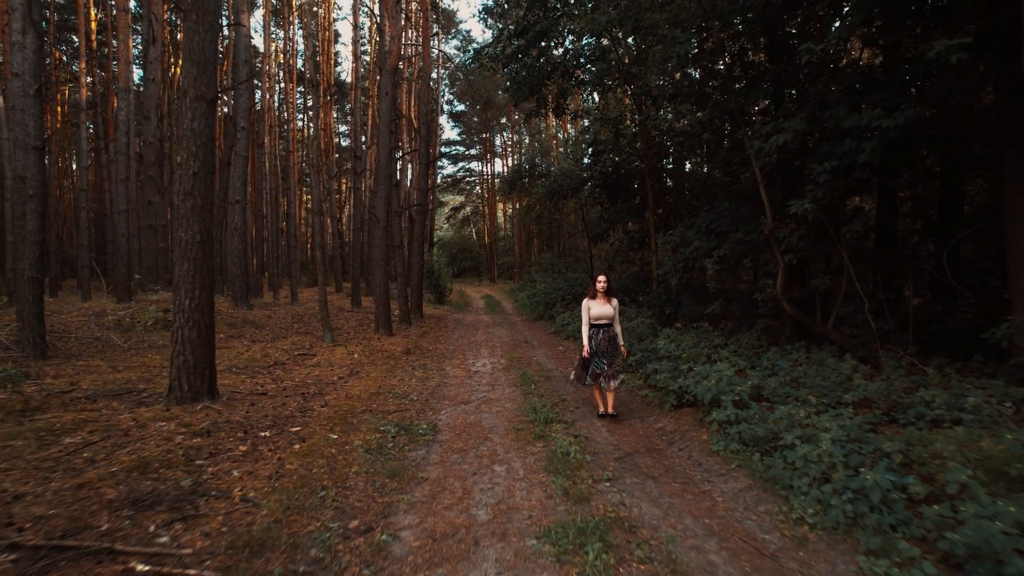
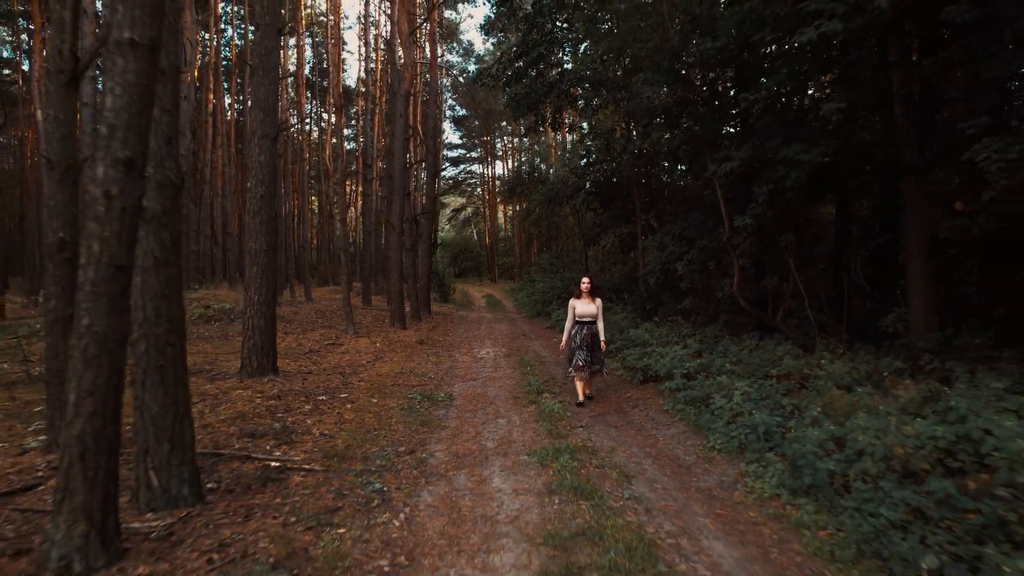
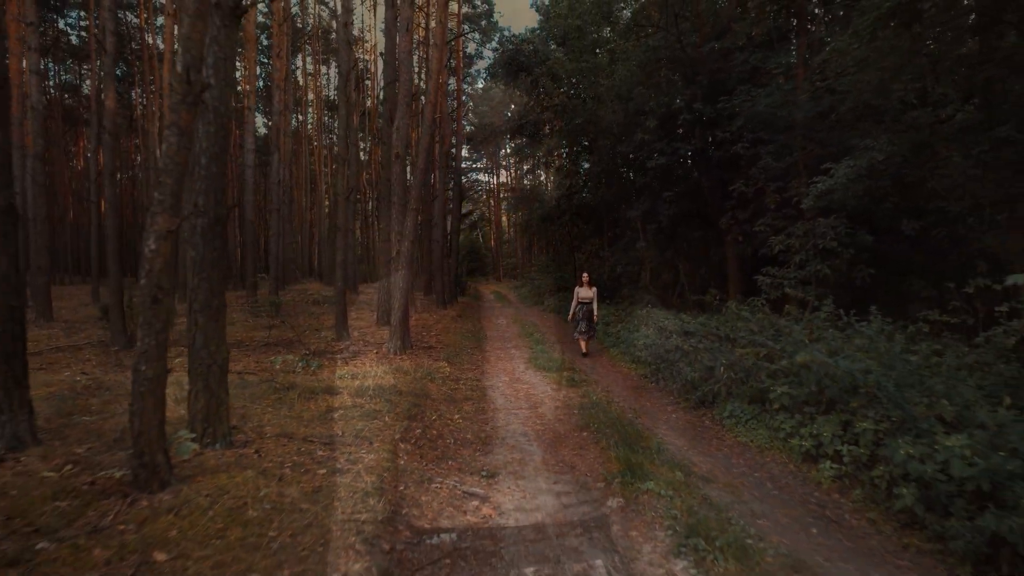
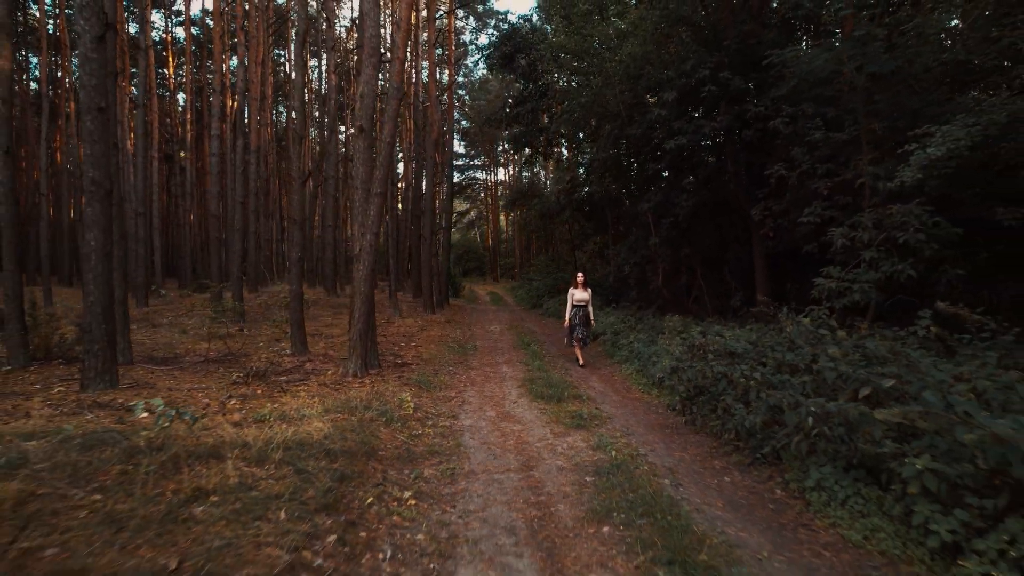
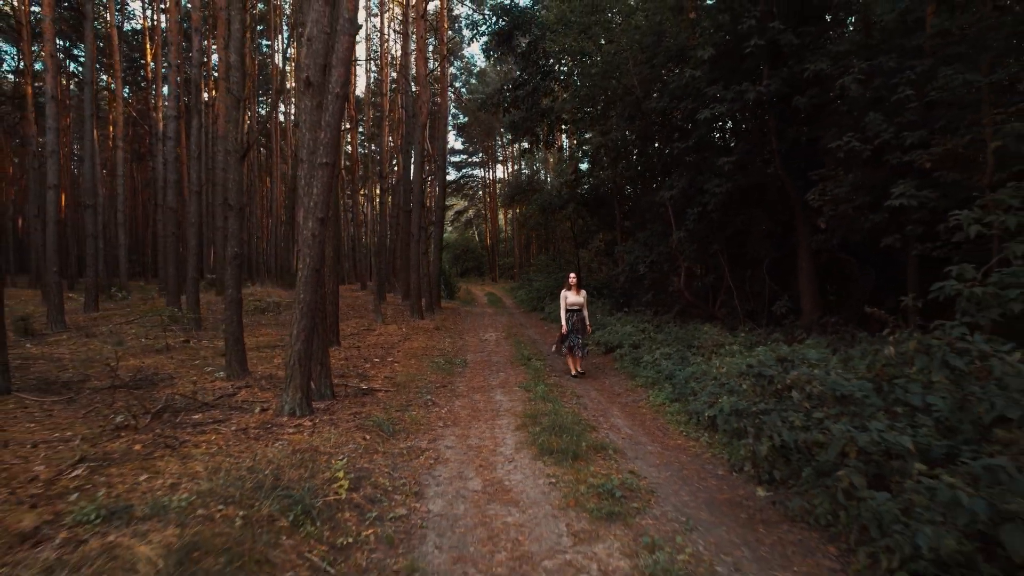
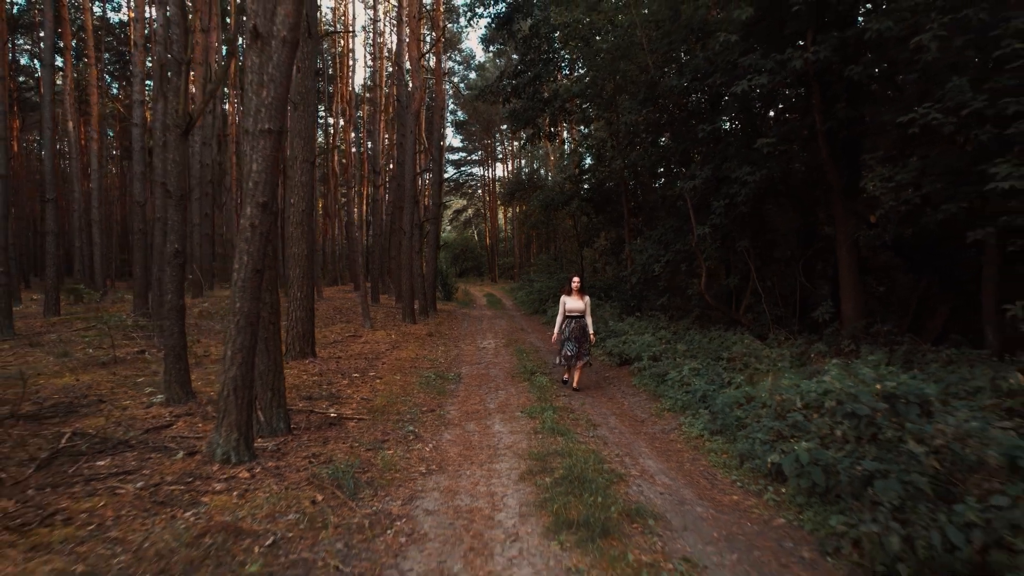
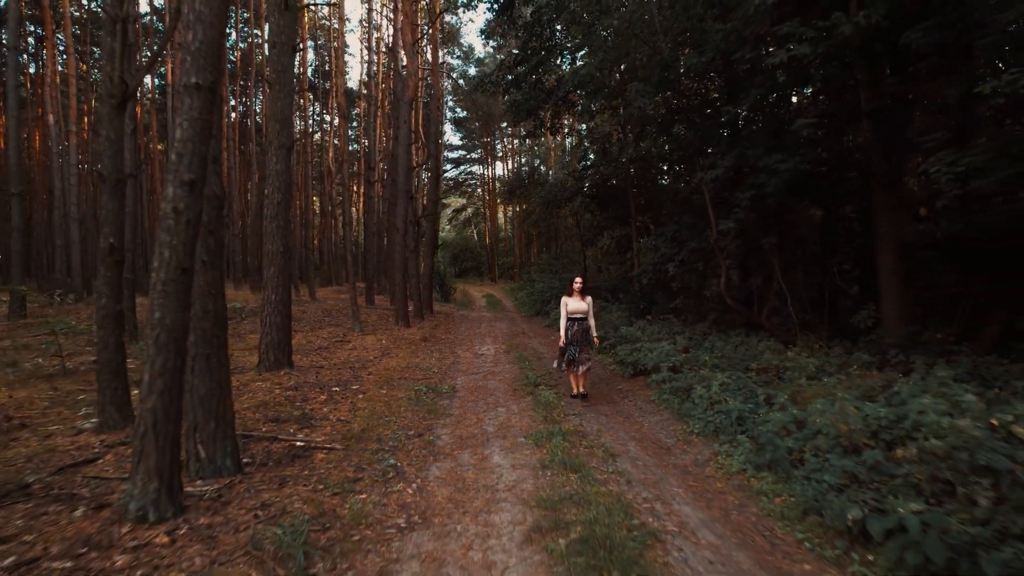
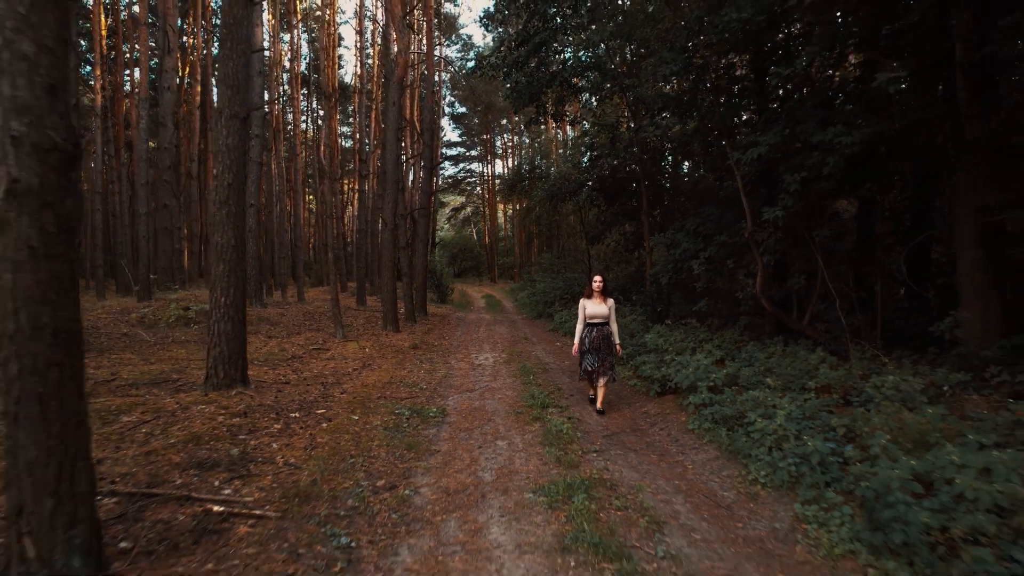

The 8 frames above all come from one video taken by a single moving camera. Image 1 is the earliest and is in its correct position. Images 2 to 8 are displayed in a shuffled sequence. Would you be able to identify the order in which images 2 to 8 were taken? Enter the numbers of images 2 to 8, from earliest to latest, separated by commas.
8, 2, 7, 6, 5, 4, 3
